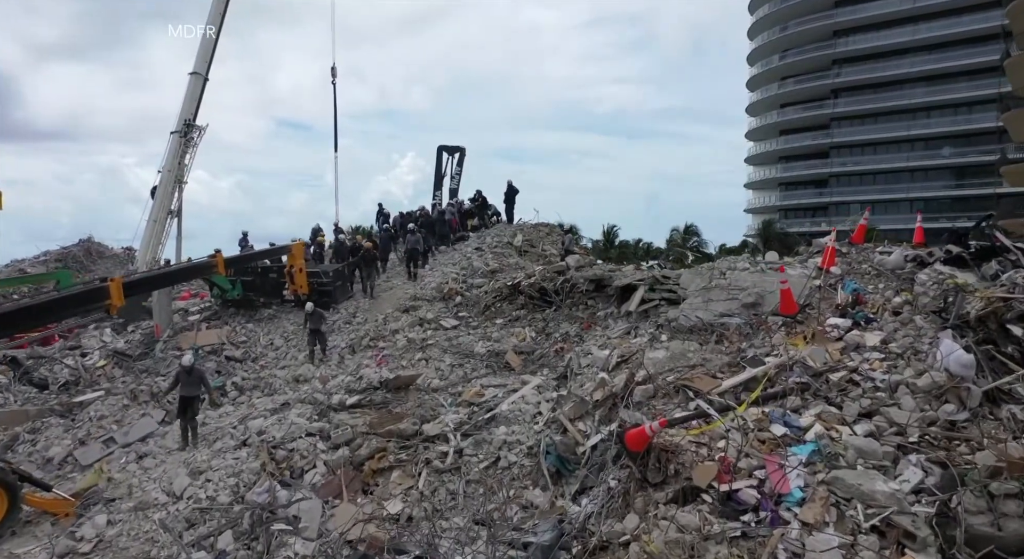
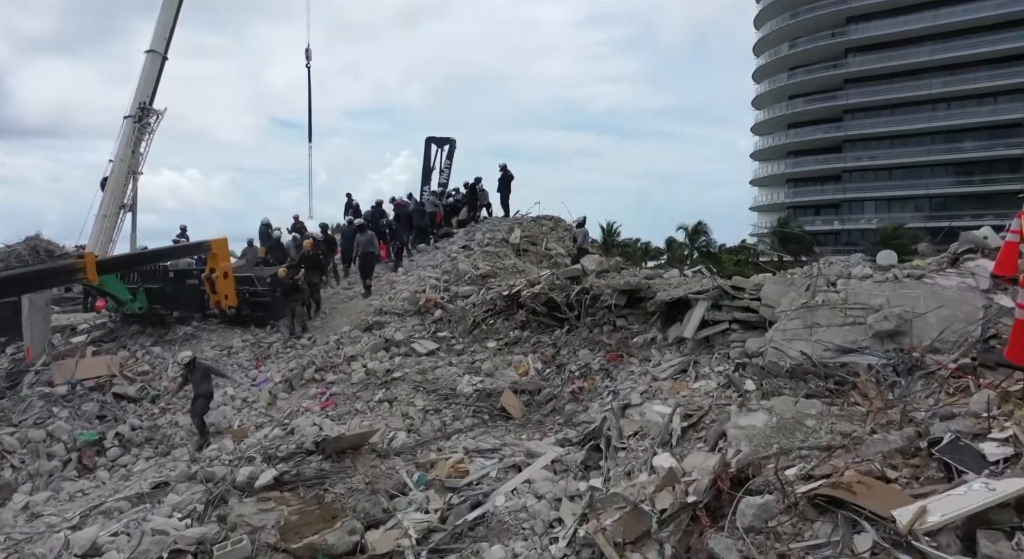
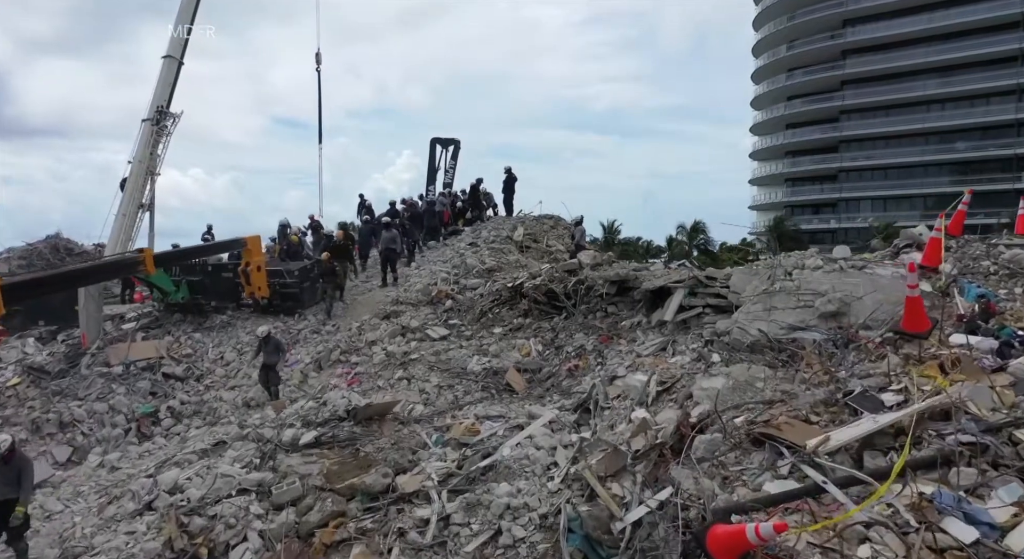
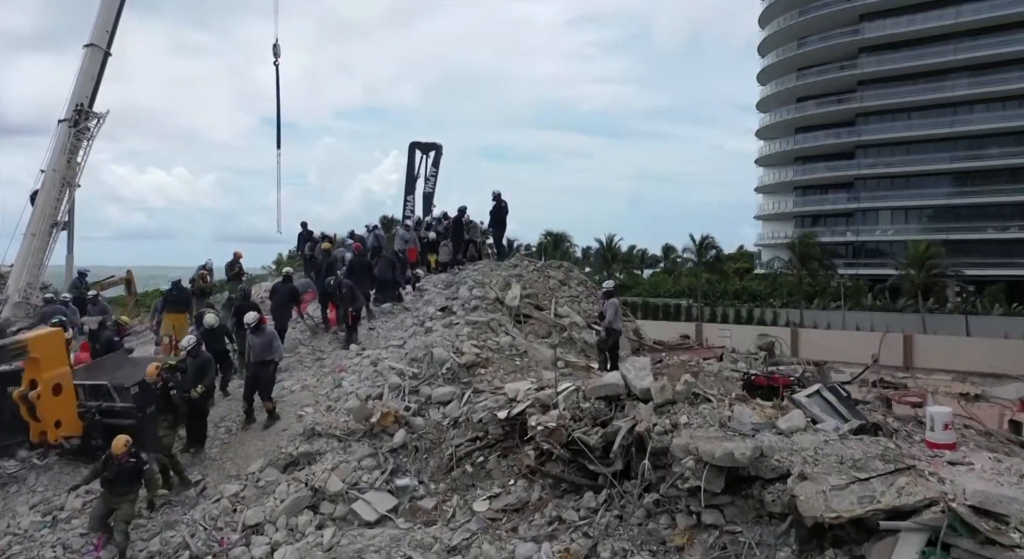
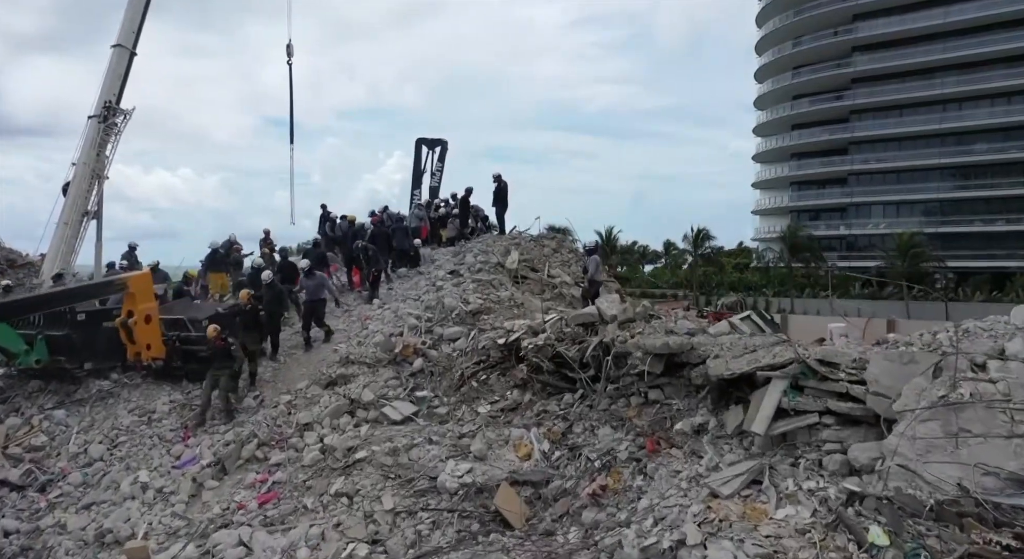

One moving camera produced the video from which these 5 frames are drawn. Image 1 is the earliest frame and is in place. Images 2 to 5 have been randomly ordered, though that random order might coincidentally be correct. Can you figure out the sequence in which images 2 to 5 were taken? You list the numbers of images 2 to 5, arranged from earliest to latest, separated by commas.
3, 2, 5, 4
